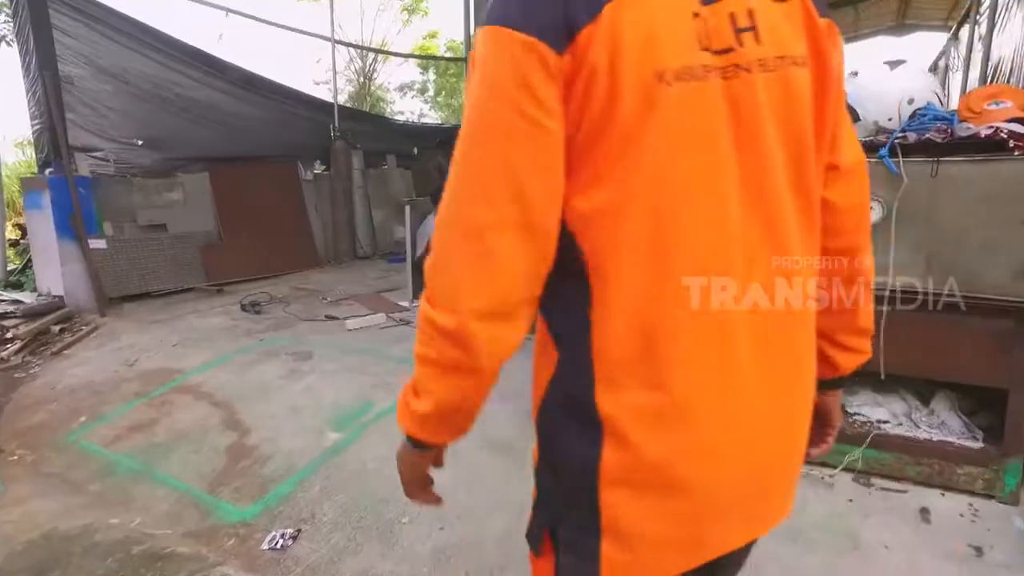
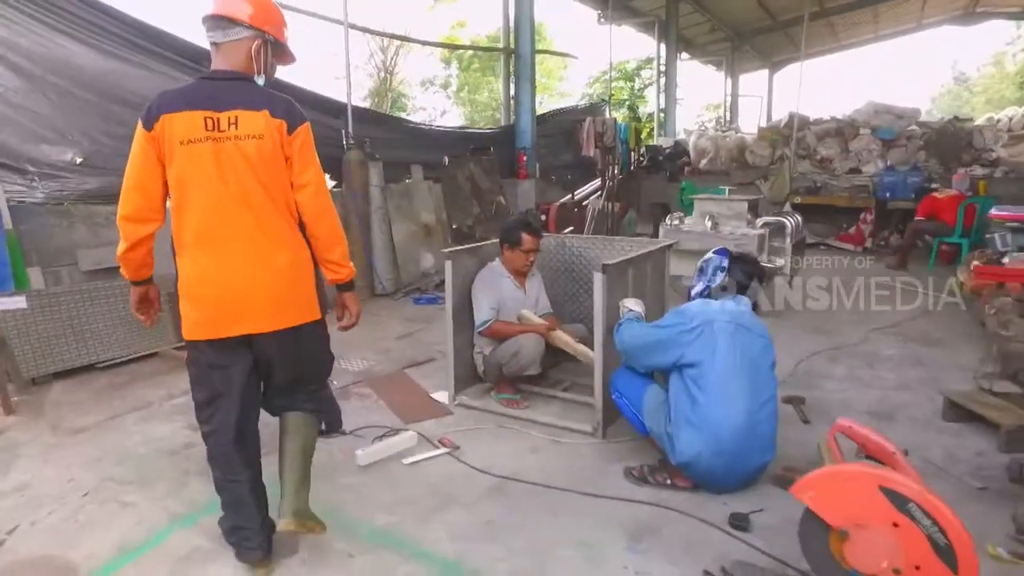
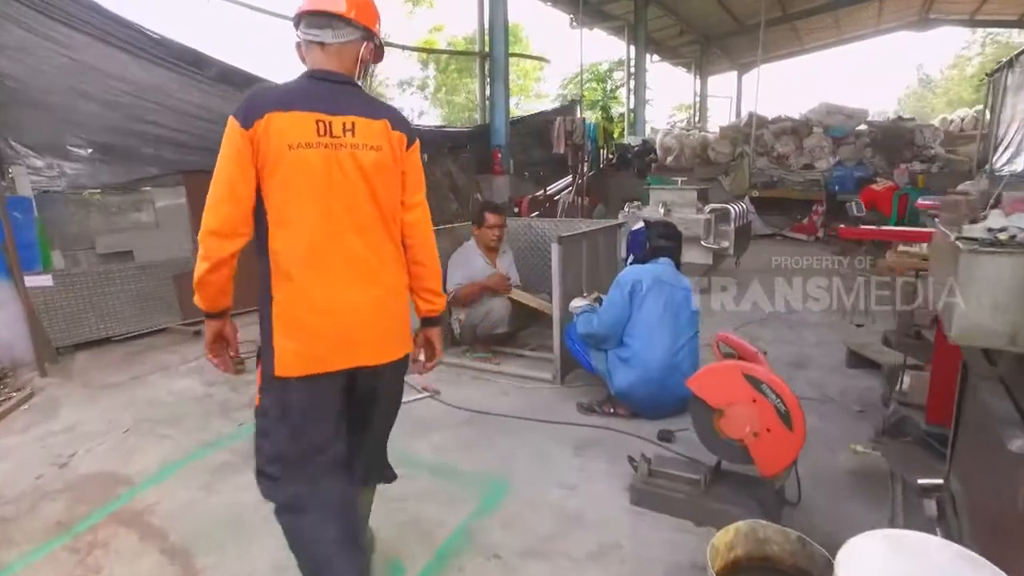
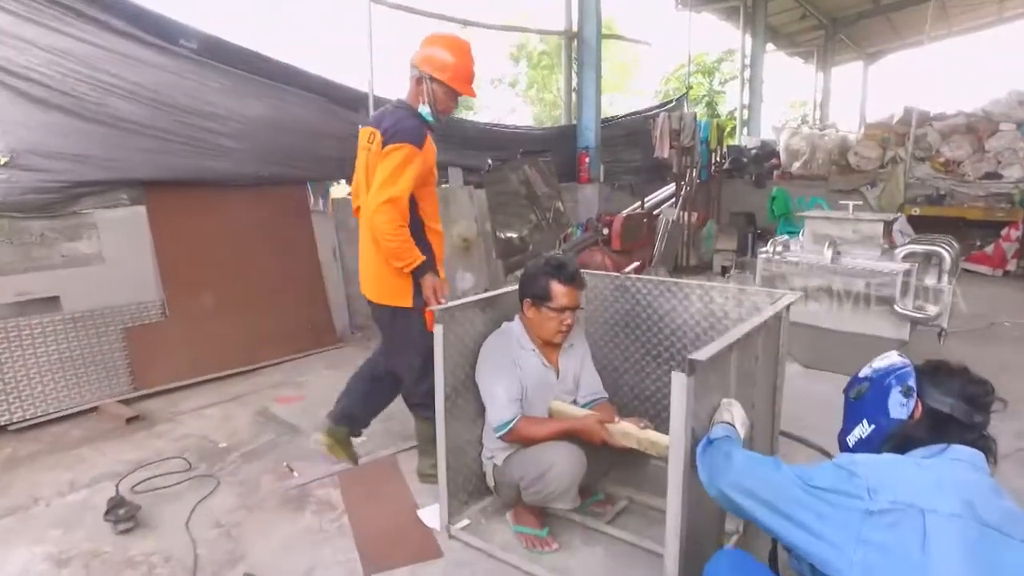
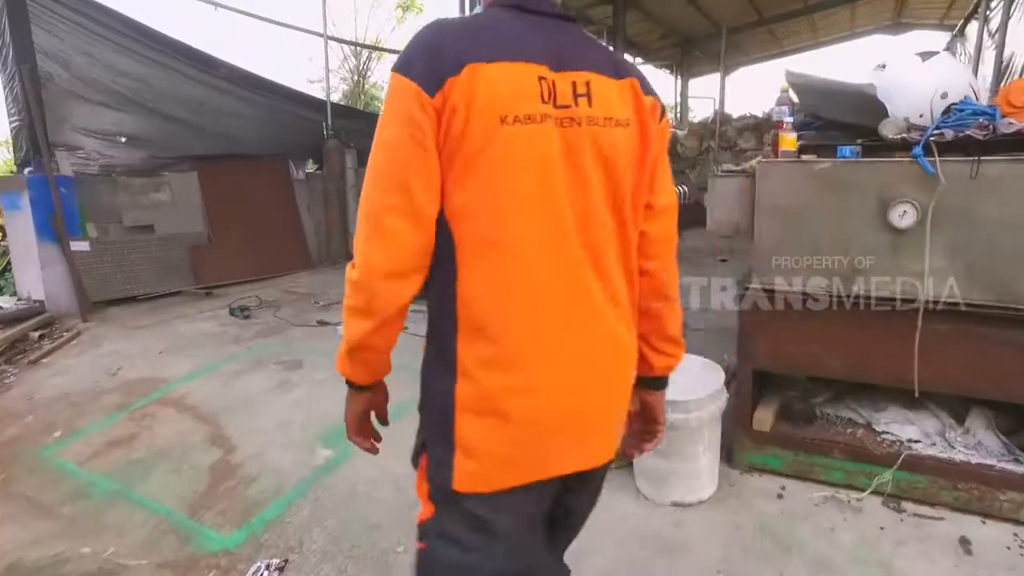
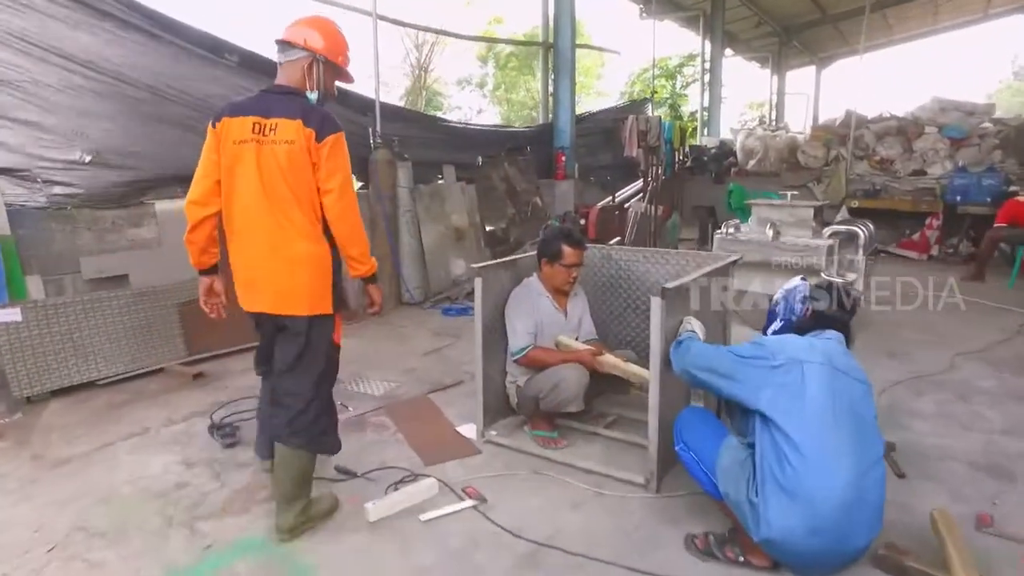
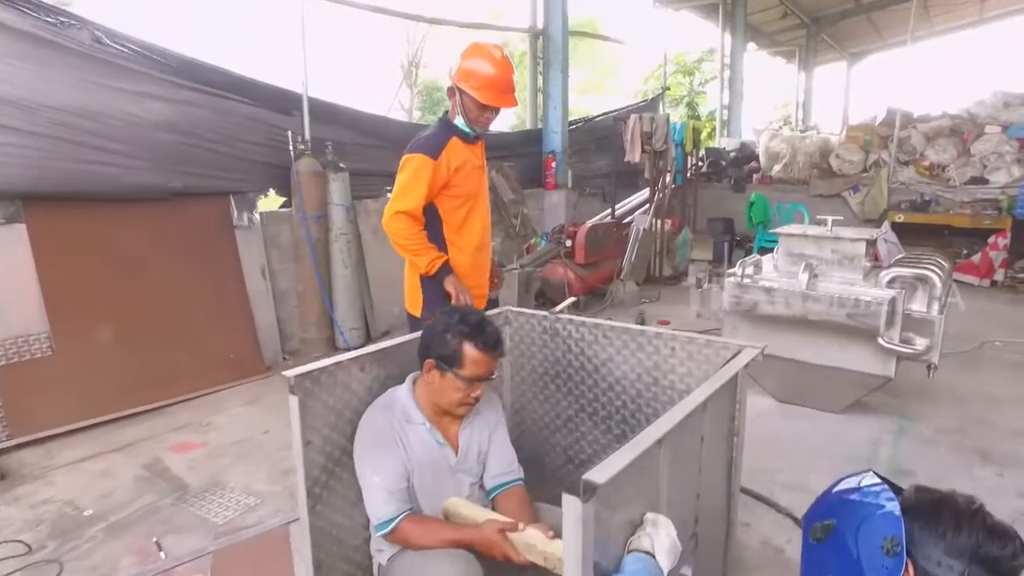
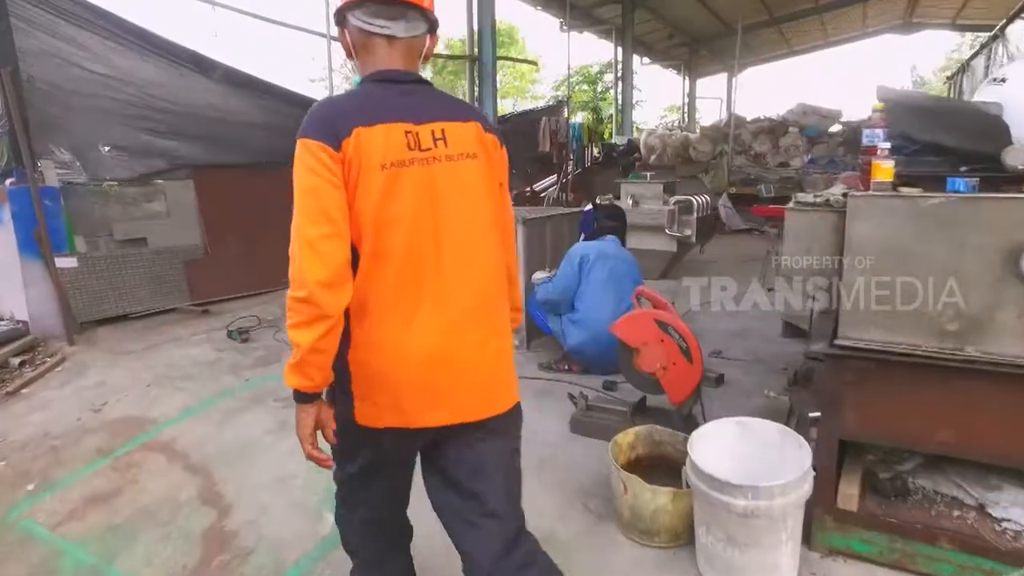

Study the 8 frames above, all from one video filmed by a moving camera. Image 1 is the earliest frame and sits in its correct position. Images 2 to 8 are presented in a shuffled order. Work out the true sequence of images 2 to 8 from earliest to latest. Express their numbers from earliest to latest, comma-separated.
5, 8, 3, 2, 6, 4, 7
